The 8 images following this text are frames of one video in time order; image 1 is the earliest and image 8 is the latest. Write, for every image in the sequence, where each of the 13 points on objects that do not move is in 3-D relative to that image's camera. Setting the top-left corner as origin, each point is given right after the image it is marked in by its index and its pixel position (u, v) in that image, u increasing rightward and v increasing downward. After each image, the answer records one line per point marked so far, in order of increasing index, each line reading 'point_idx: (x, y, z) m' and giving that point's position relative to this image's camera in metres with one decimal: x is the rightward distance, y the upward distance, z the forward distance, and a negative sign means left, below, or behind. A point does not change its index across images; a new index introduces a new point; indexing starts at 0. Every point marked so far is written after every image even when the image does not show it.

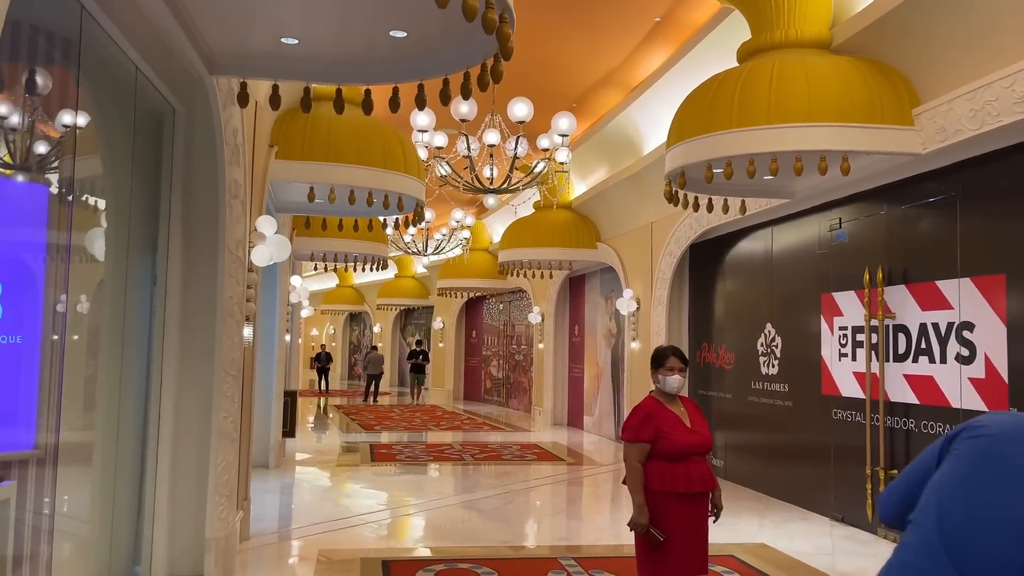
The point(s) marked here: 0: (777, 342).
0: (+2.6, -0.5, +8.1) m
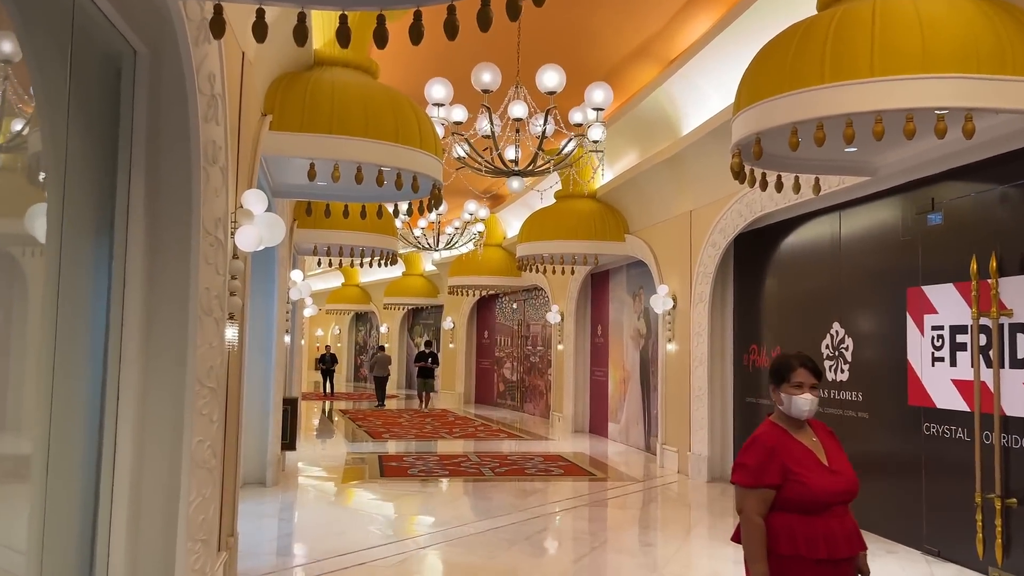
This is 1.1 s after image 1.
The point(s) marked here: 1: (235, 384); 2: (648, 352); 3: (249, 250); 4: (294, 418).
0: (+2.9, -0.5, +7.1) m
1: (-1.6, -0.6, +4.6) m
2: (+1.9, -0.9, +11.4) m
3: (-1.4, +0.2, +4.2) m
4: (-2.3, -1.4, +8.7) m
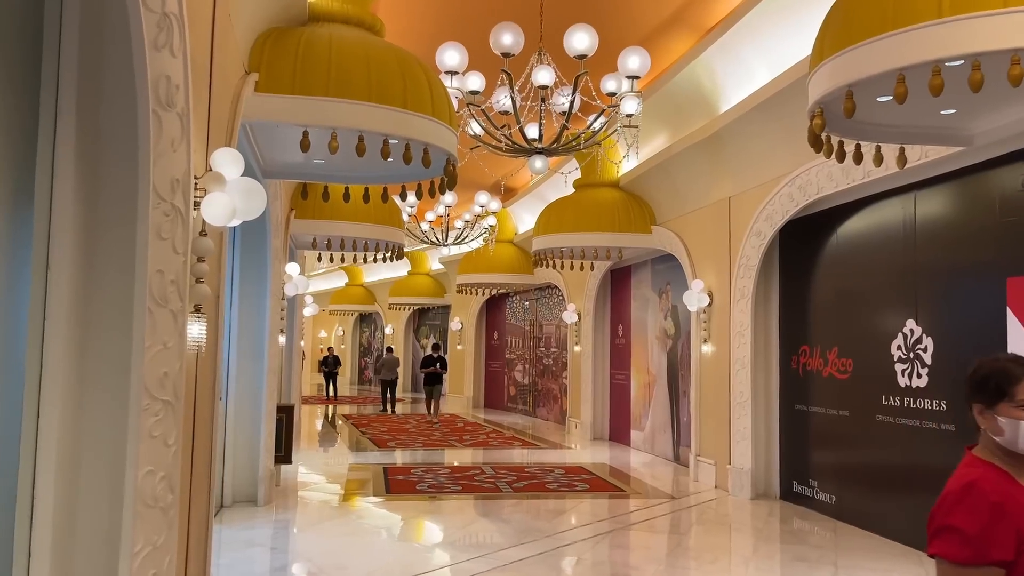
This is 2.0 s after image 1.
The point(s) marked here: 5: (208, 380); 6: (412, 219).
0: (+3.1, -0.4, +6.1) m
1: (-1.4, -0.5, +3.7) m
2: (+2.1, -0.9, +10.5) m
3: (-1.2, +0.3, +3.3) m
4: (-2.1, -1.3, +7.8) m
5: (-1.5, -0.4, +3.9) m
6: (-1.7, +1.2, +13.7) m
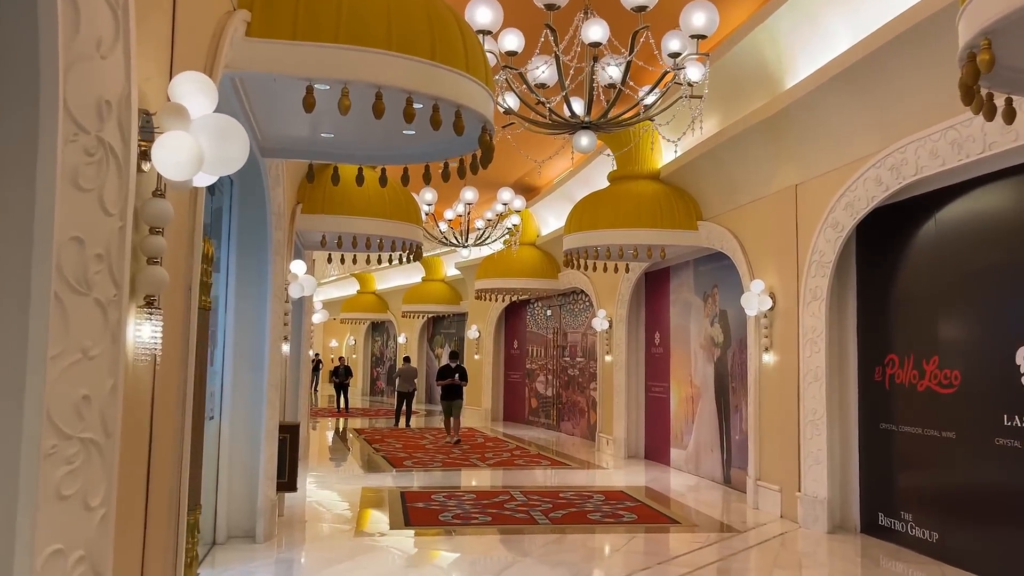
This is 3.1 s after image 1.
0: (+3.4, -0.4, +5.0) m
1: (-1.2, -0.4, +2.7) m
2: (+2.5, -0.9, +9.4) m
3: (-0.9, +0.3, +2.3) m
4: (-1.8, -1.3, +6.7) m
5: (-1.2, -0.4, +2.9) m
6: (-1.3, +1.1, +12.7) m
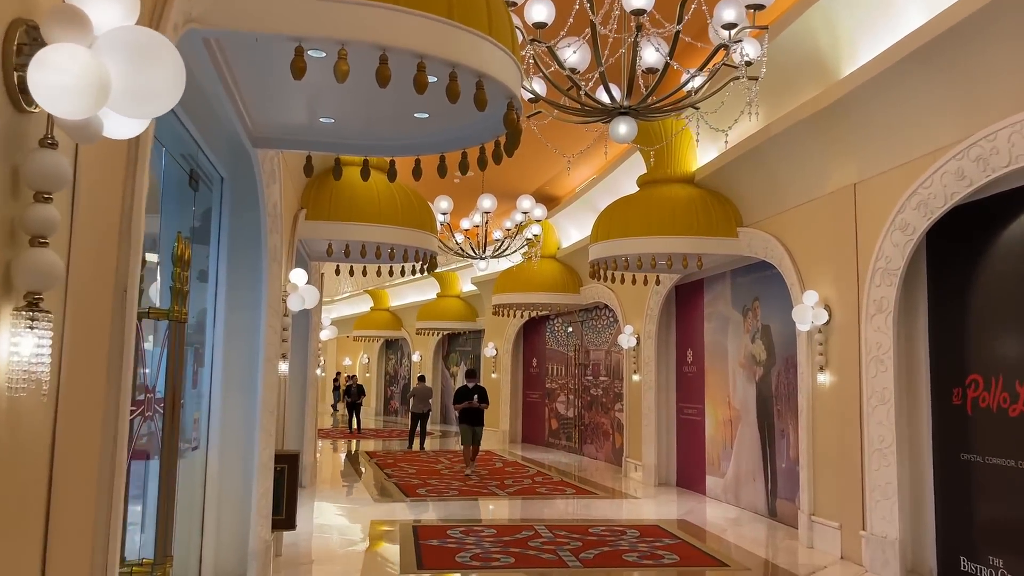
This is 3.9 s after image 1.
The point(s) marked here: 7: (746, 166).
0: (+3.5, -0.4, +4.2) m
1: (-1.0, -0.4, +1.9) m
2: (+2.7, -1.0, +8.5) m
3: (-0.8, +0.3, +1.6) m
4: (-1.6, -1.4, +6.0) m
5: (-1.1, -0.4, +2.1) m
6: (-1.0, +0.9, +12.0) m
7: (+2.4, +1.2, +8.2) m
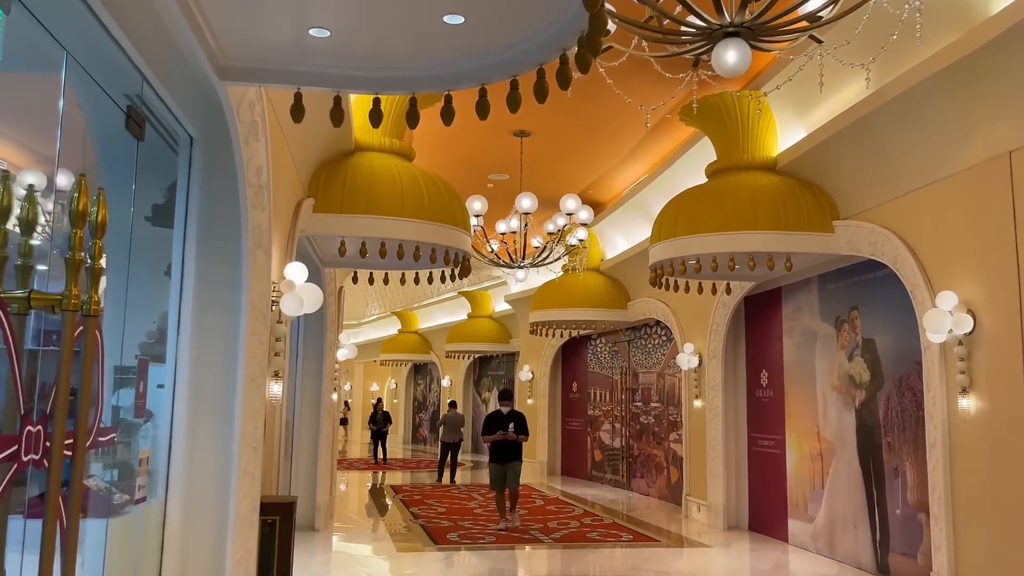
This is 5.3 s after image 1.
0: (+3.8, -0.3, +2.6) m
1: (-0.8, -0.3, +0.5) m
2: (+3.2, -1.1, +7.0) m
3: (-0.7, +0.5, +0.2) m
4: (-1.3, -1.4, +4.6) m
5: (-0.9, -0.3, +0.7) m
6: (-0.4, +0.7, +10.6) m
7: (+2.8, +1.2, +6.8) m
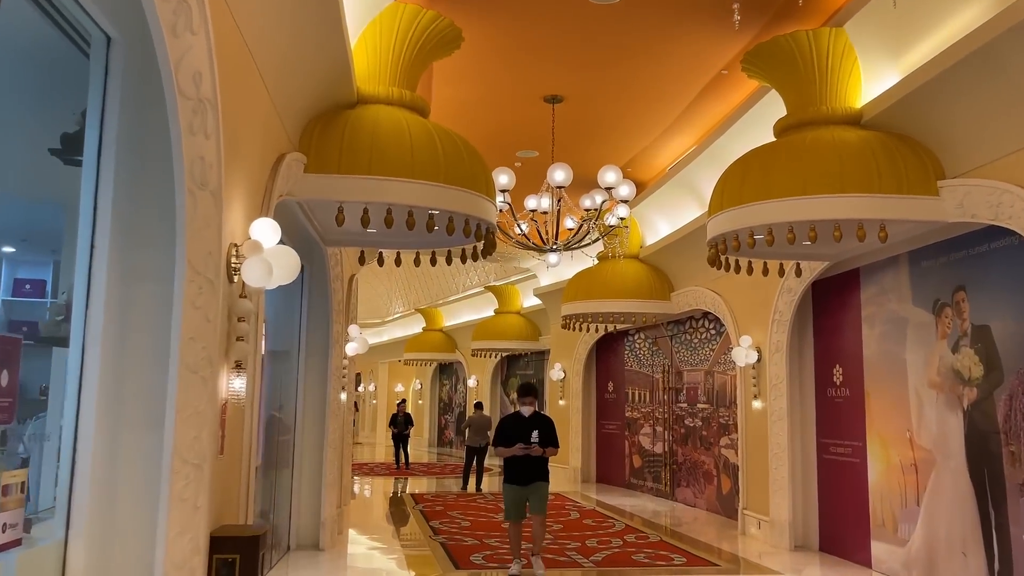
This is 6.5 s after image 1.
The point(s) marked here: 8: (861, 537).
0: (+3.9, -0.1, +1.3) m
1: (-0.8, -0.1, -0.6) m
2: (+3.4, -0.9, +5.7) m
3: (-0.7, +0.7, -1.0) m
4: (-1.1, -1.3, +3.4) m
5: (-0.8, -0.1, -0.4) m
6: (-0.1, +0.9, +9.4) m
7: (+3.0, +1.4, +5.5) m
8: (+3.2, -2.3, +7.4) m
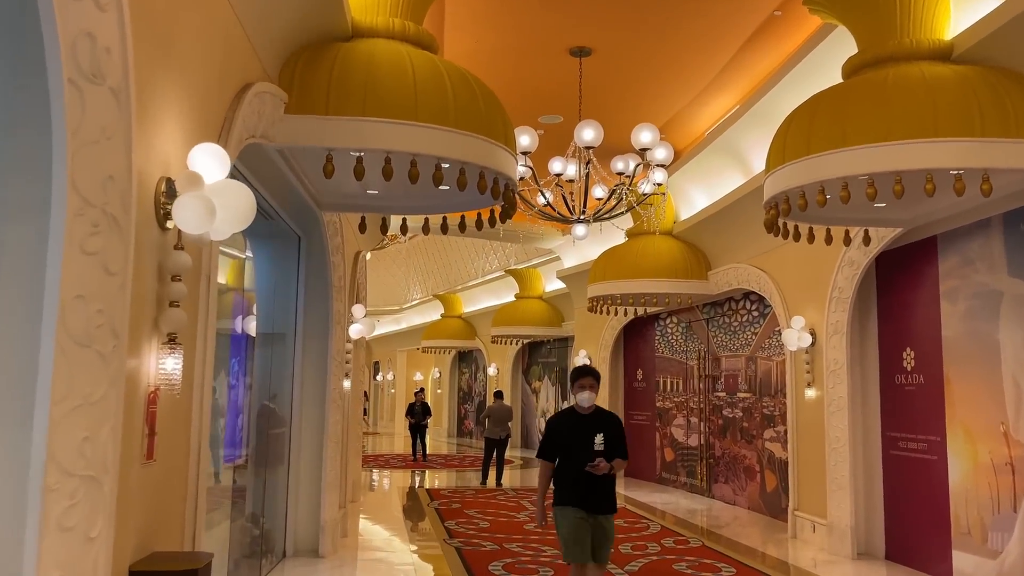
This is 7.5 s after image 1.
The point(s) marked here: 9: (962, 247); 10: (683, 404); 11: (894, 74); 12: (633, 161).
0: (+3.9, 0.0, +0.3) m
1: (-0.8, 0.0, -1.6) m
2: (+3.5, -0.7, +4.6) m
3: (-0.7, +0.8, -1.9) m
4: (-1.0, -1.1, +2.5) m
5: (-0.9, 0.0, -1.4) m
6: (+0.2, +1.1, +8.5) m
7: (+3.1, +1.6, +4.4) m
8: (+3.4, -2.0, +6.4) m
9: (+3.4, +0.3, +6.2) m
10: (+2.6, -1.7, +12.1) m
11: (+2.4, +1.3, +5.0) m
12: (+1.2, +1.3, +8.2) m
